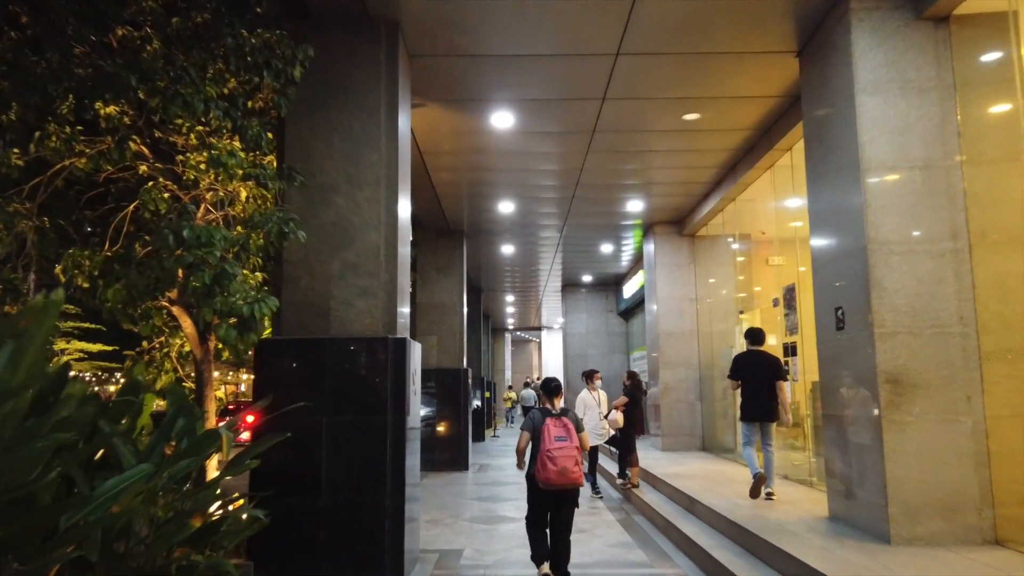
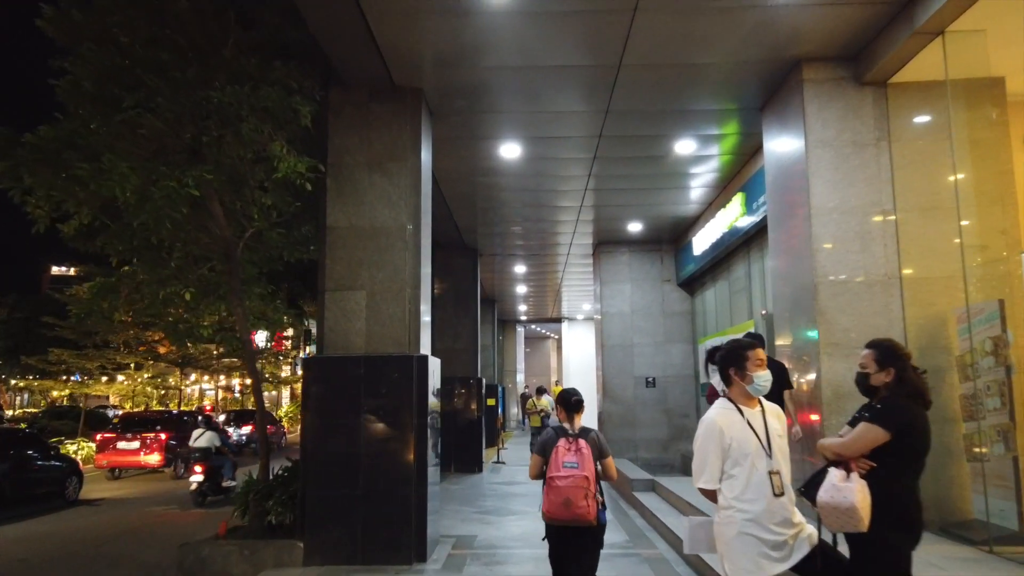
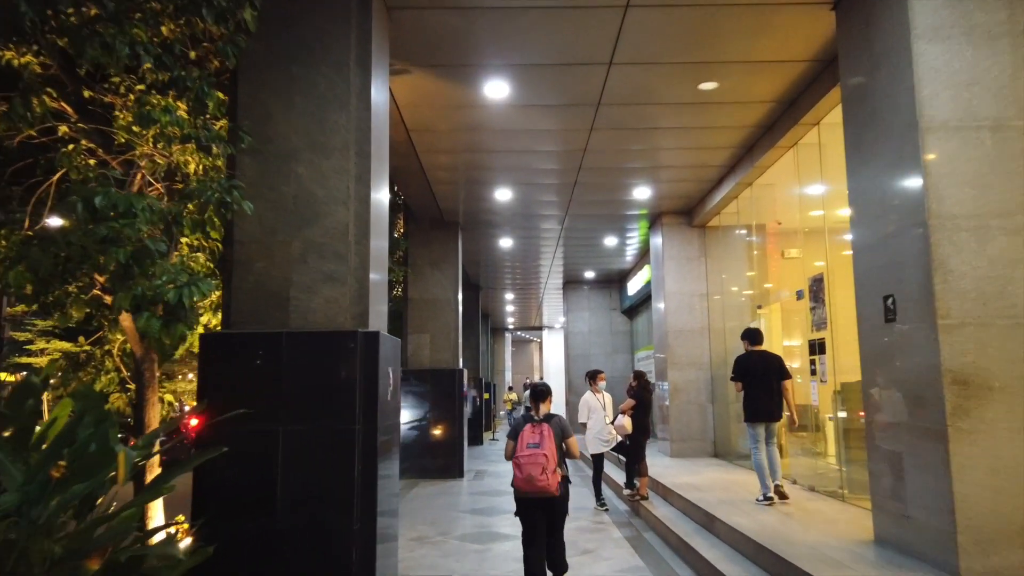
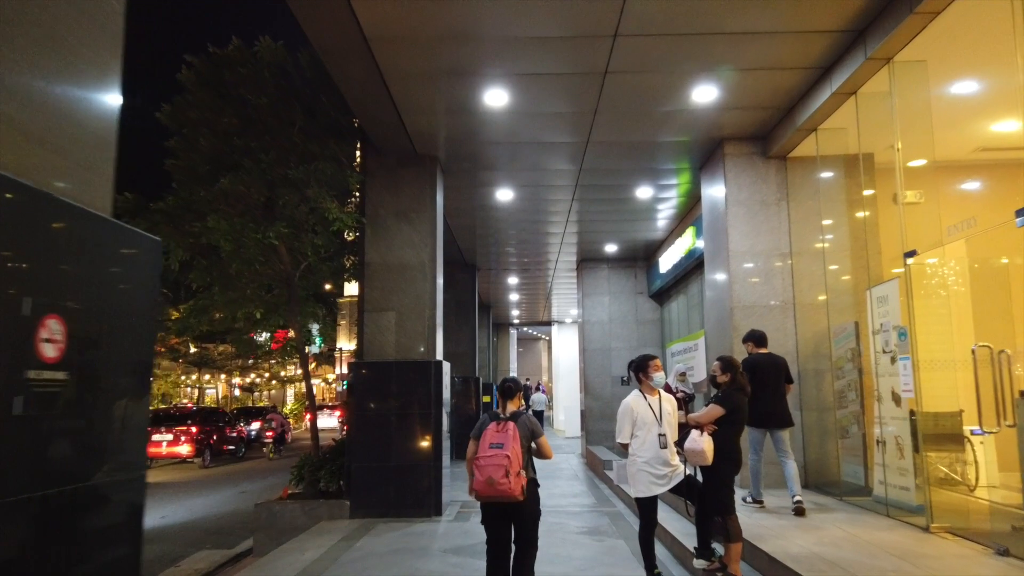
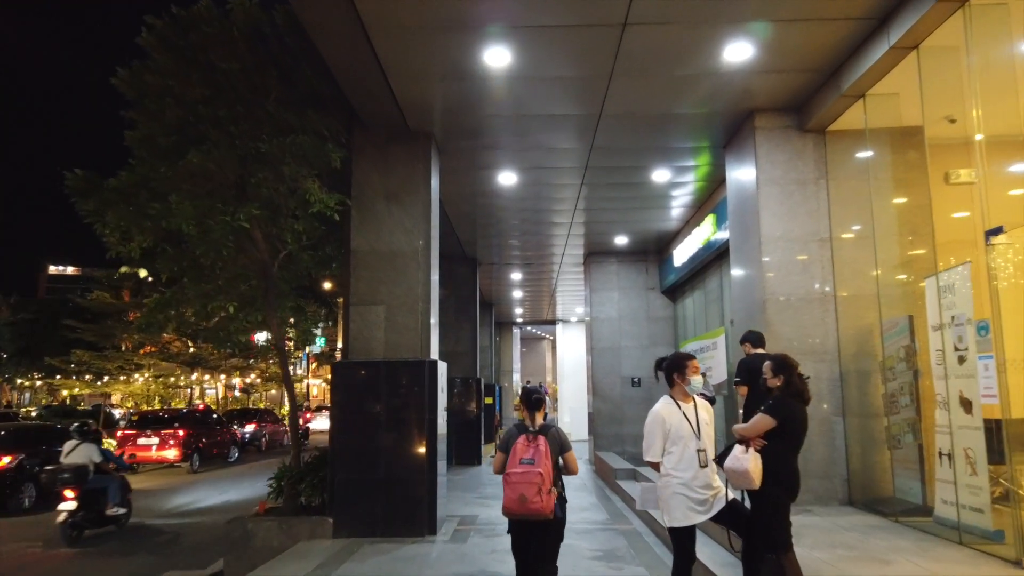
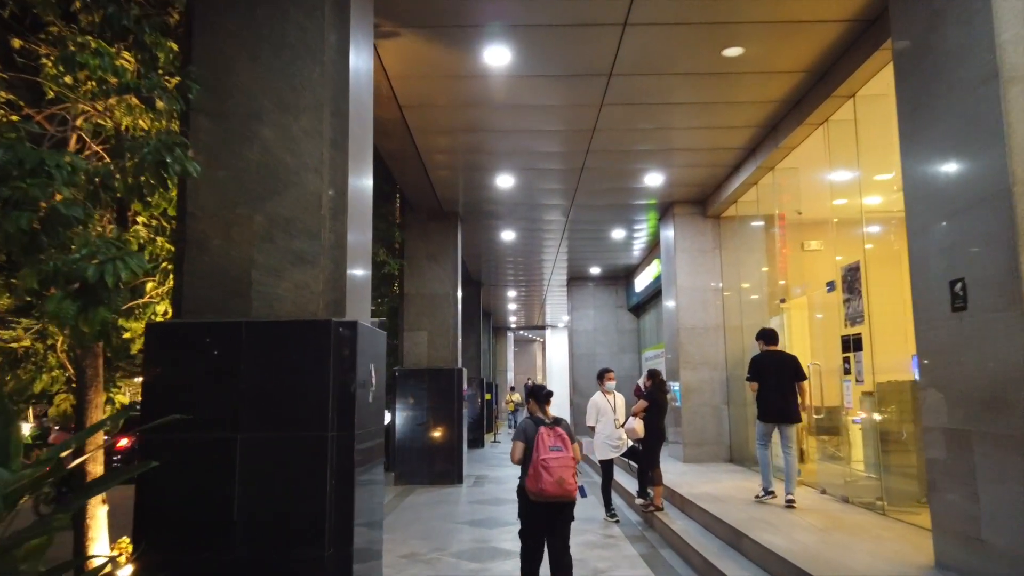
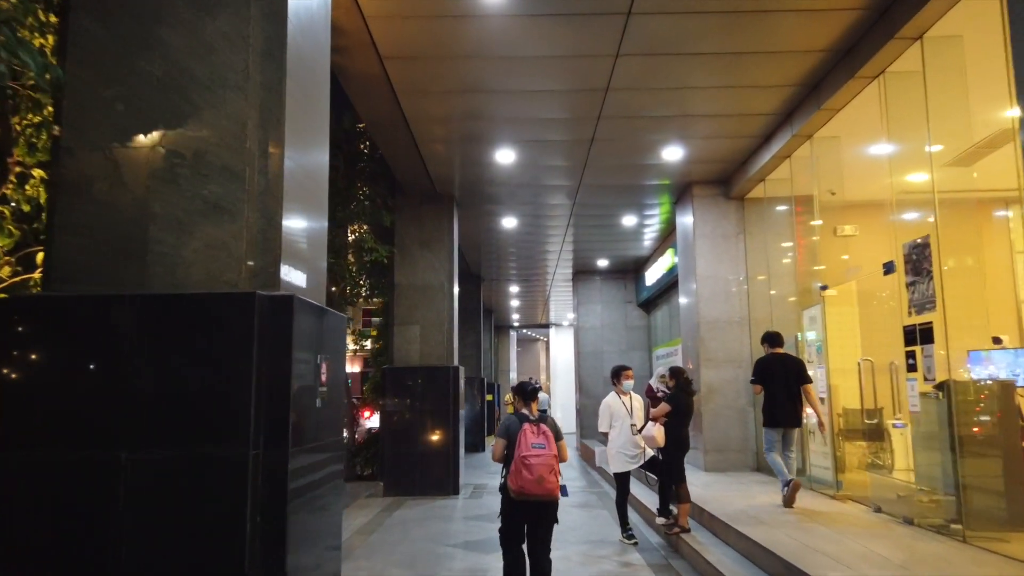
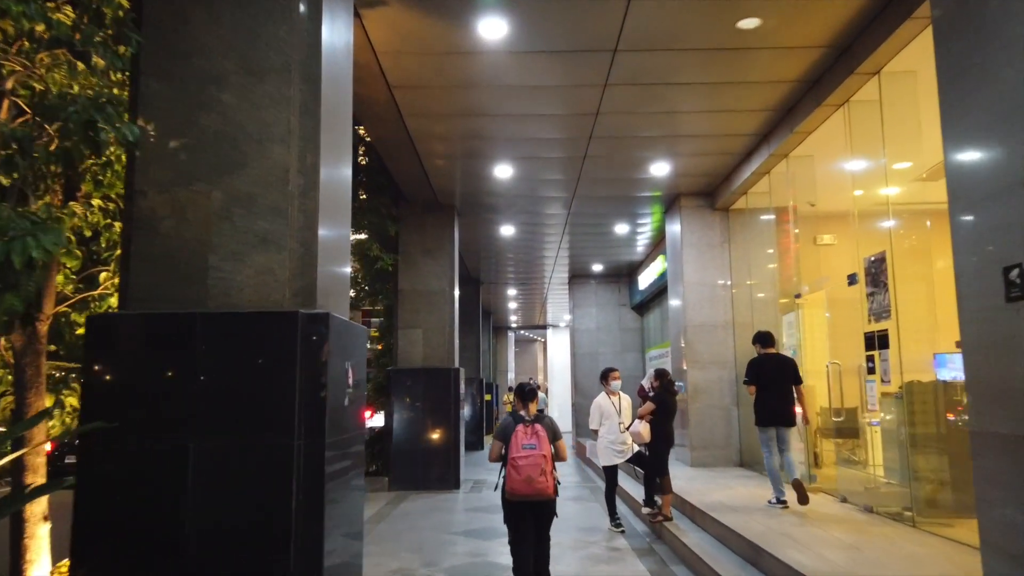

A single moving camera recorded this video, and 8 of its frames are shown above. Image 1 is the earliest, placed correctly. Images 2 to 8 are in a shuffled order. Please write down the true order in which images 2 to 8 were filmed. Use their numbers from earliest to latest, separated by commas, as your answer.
3, 6, 8, 7, 4, 5, 2
